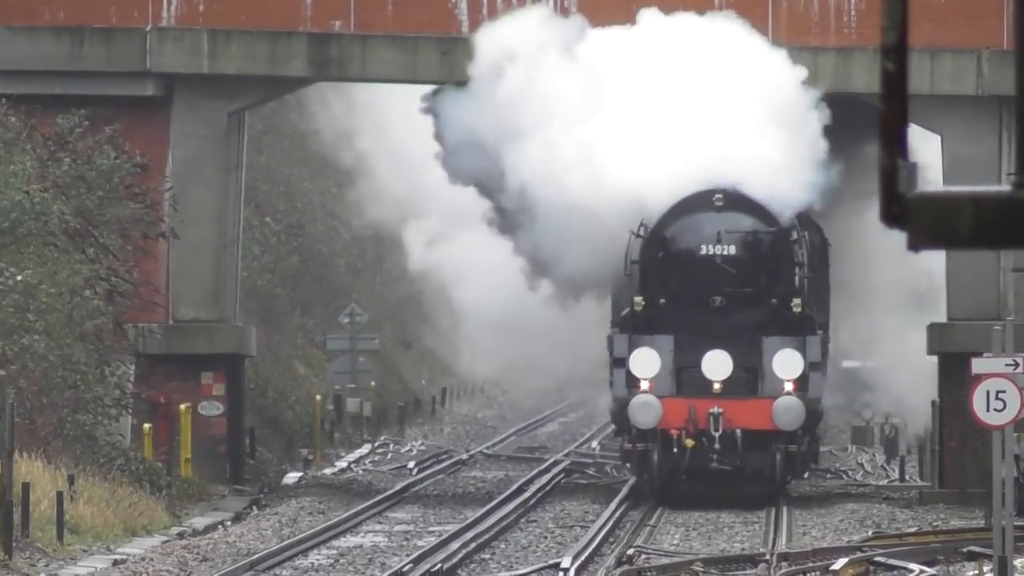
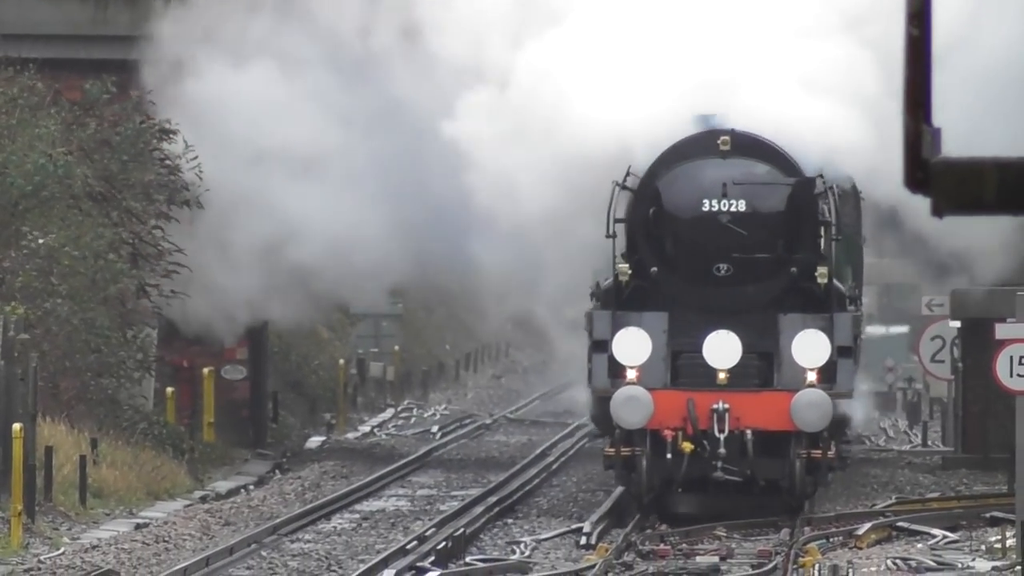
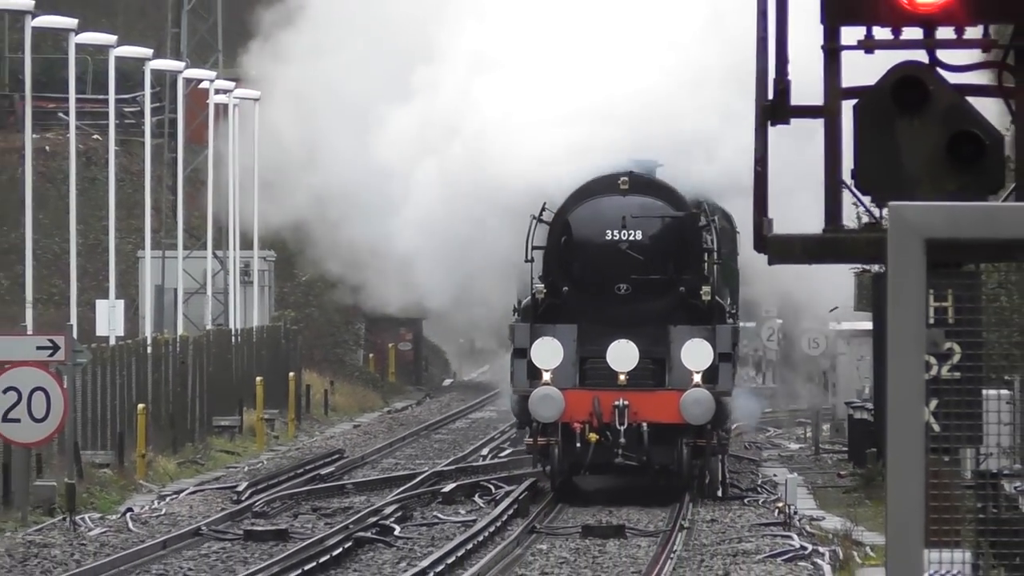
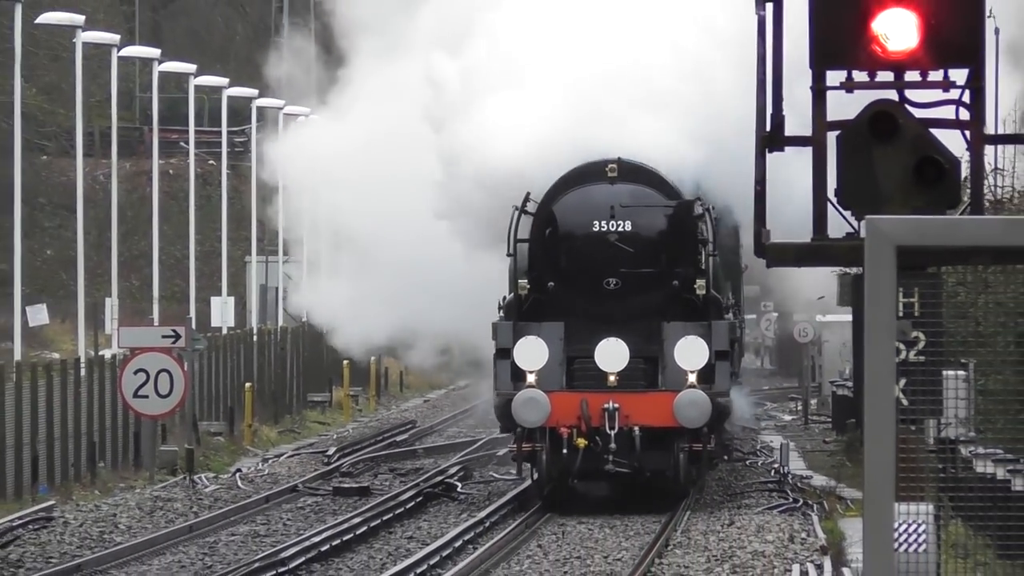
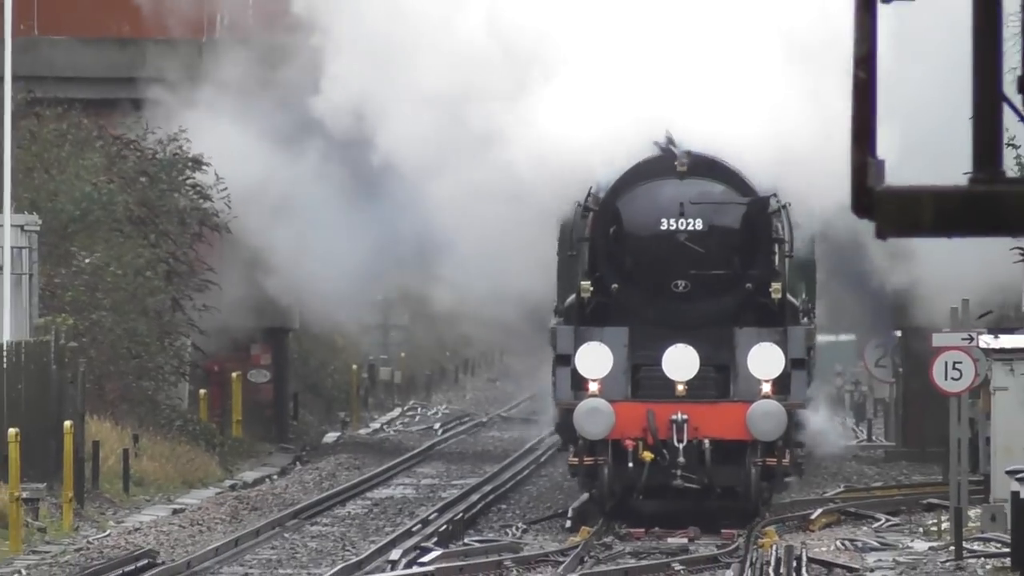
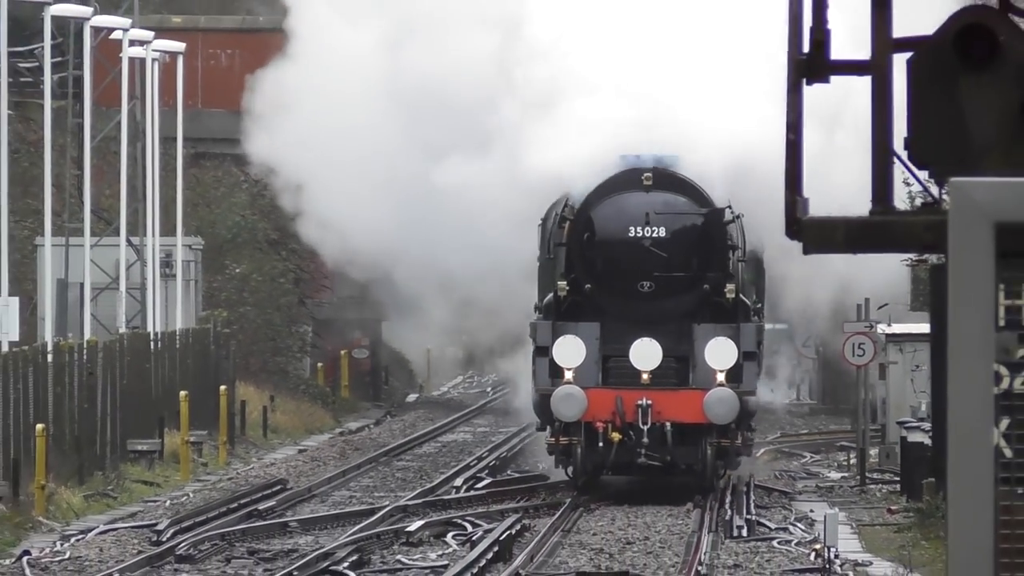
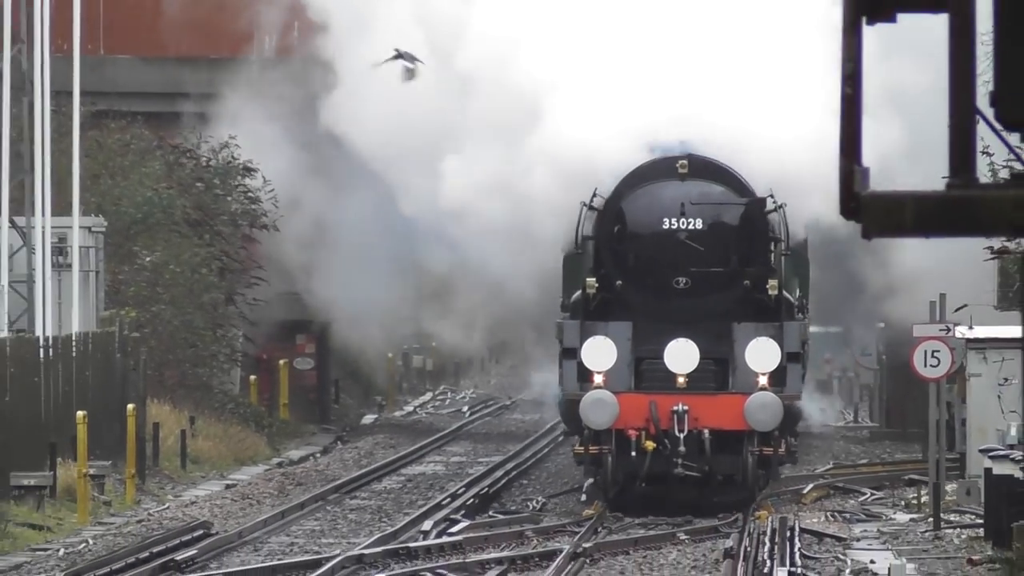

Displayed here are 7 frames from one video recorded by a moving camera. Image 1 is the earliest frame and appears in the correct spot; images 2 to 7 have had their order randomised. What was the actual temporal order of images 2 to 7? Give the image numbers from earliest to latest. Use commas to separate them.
2, 5, 7, 6, 3, 4
